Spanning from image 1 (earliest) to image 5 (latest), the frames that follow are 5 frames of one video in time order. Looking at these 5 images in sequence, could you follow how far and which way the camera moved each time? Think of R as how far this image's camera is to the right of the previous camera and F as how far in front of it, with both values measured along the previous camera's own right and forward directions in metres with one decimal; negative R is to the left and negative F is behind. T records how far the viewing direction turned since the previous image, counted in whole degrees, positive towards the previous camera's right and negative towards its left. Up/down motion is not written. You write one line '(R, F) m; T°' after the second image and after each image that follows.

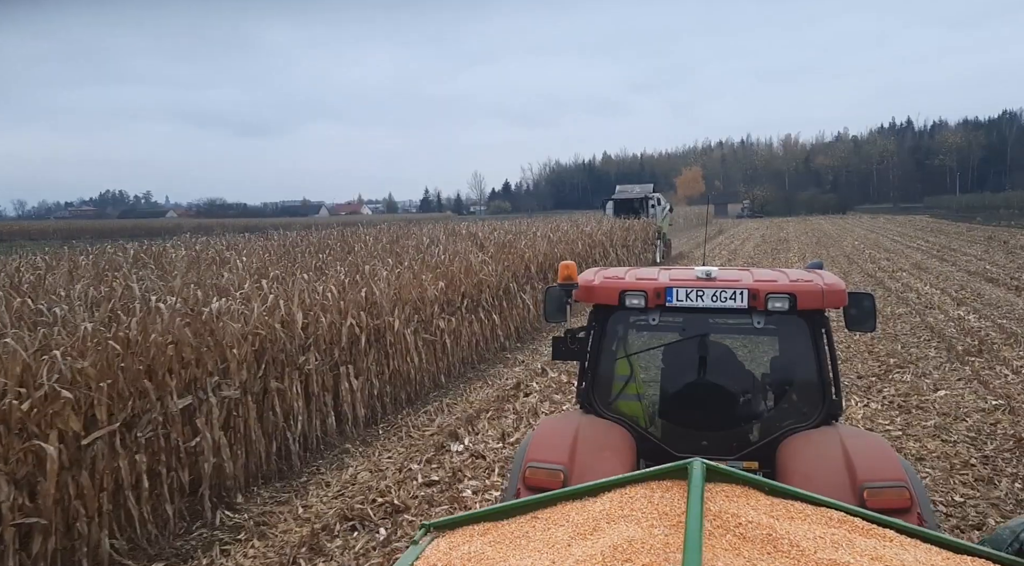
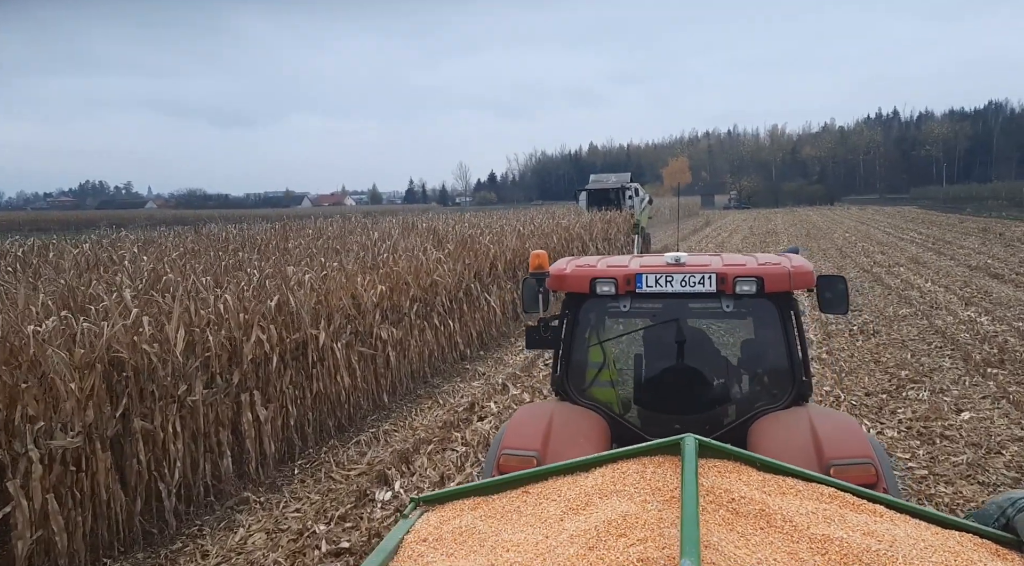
(+0.4, +1.3) m; +1°
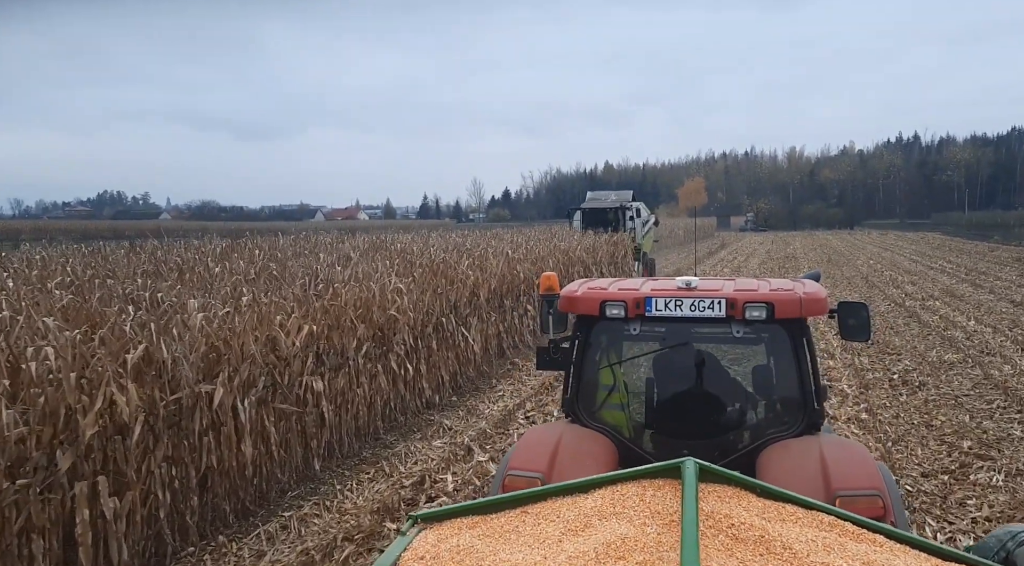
(+0.4, +1.6) m; -1°
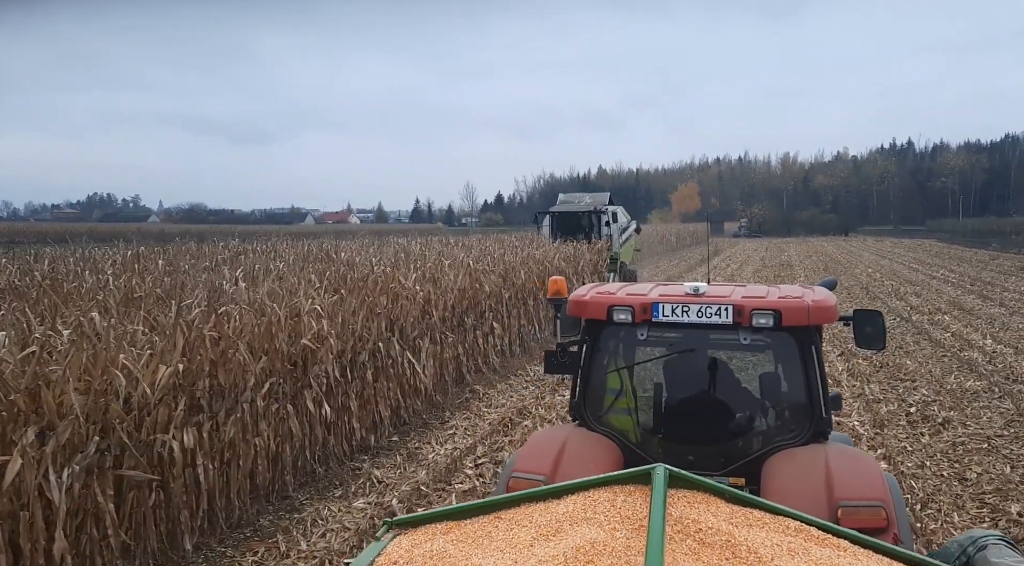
(+0.4, +1.4) m; 0°
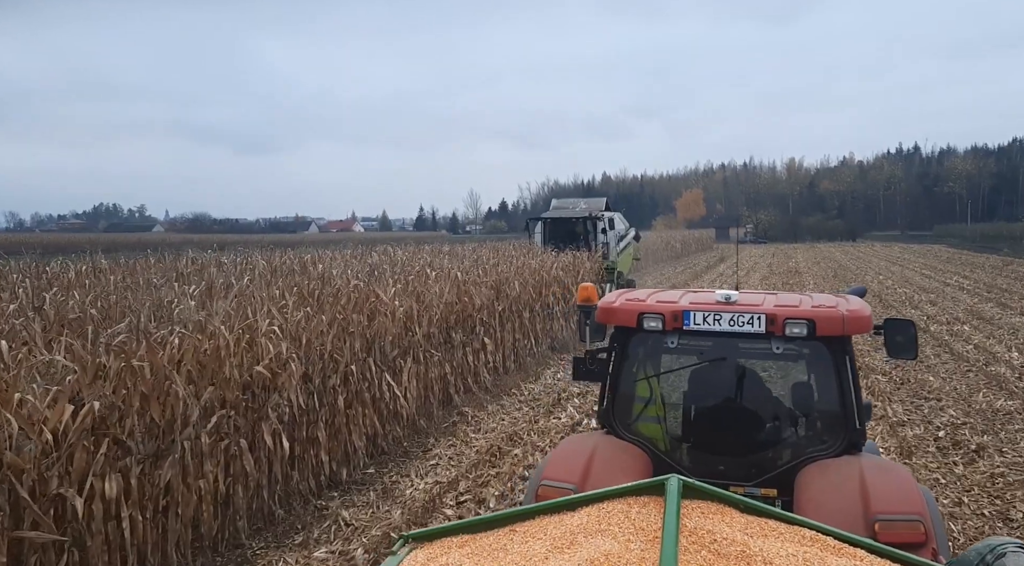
(+0.2, +0.7) m; 0°
